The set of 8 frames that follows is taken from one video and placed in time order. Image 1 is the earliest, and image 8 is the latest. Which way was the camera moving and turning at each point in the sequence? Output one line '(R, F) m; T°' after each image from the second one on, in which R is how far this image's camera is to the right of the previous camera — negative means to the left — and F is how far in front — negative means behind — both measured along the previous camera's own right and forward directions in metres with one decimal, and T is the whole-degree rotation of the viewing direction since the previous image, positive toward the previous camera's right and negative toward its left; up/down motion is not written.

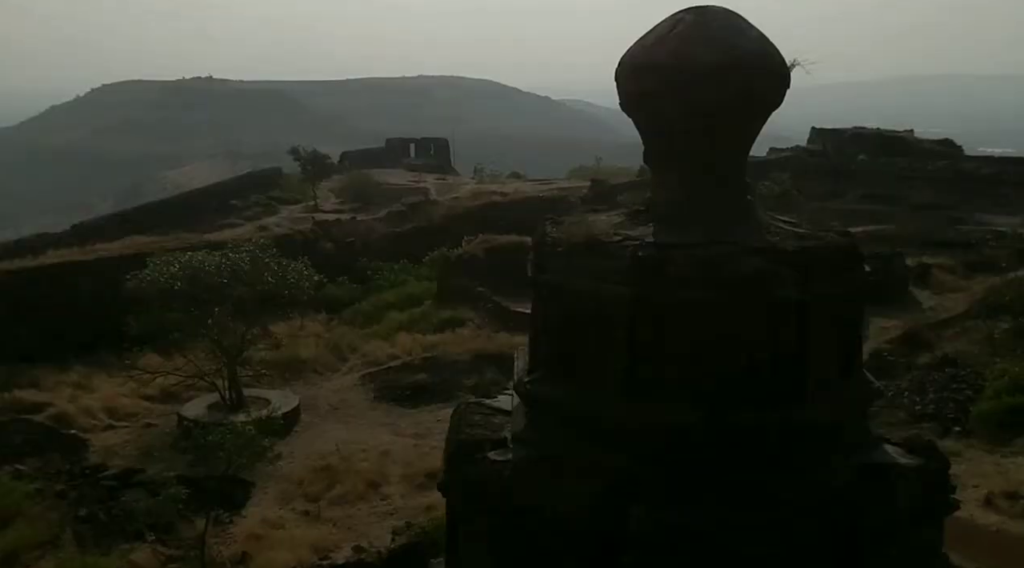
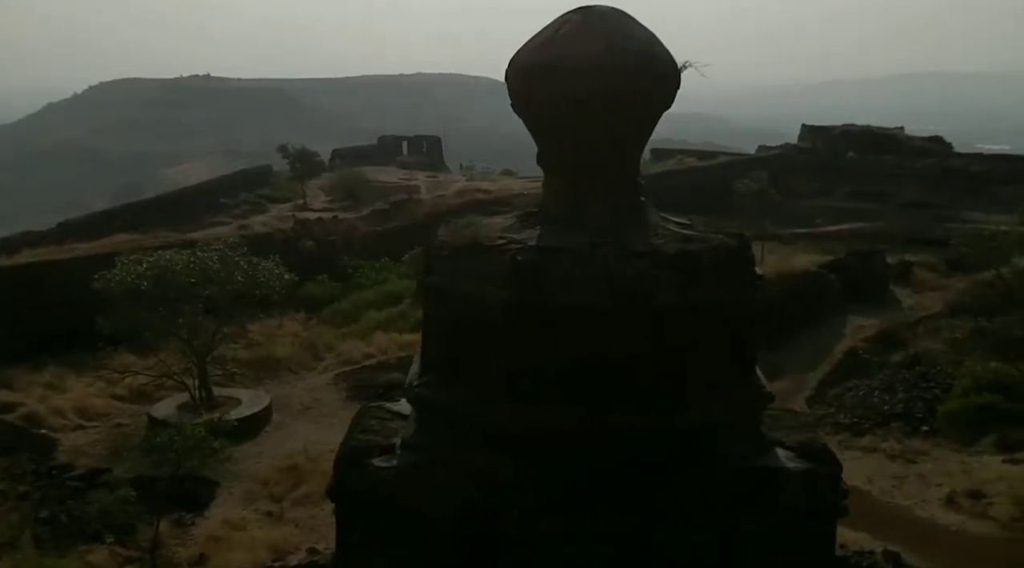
(+0.5, 0.0) m; 0°
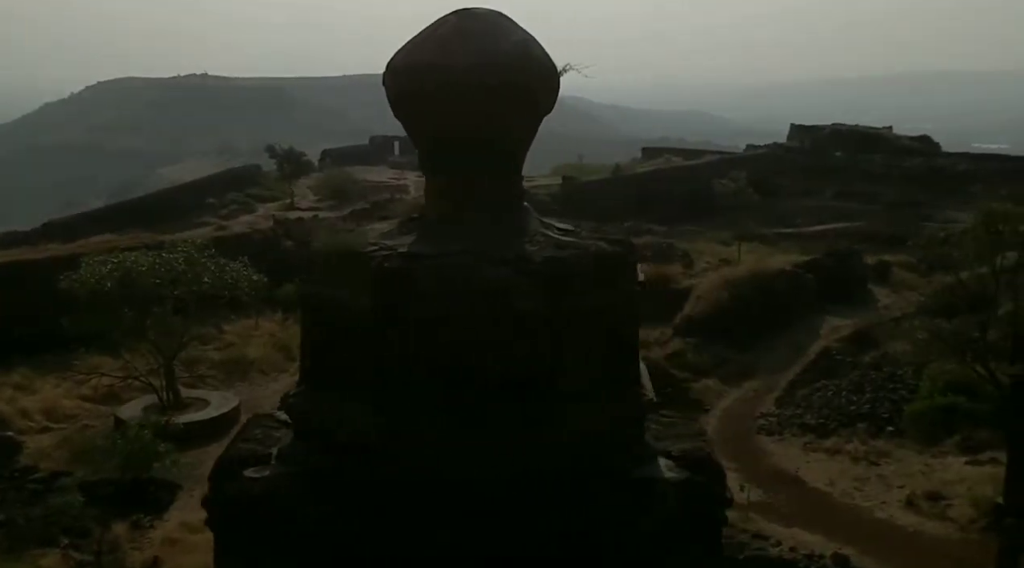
(+0.5, +0.1) m; 0°
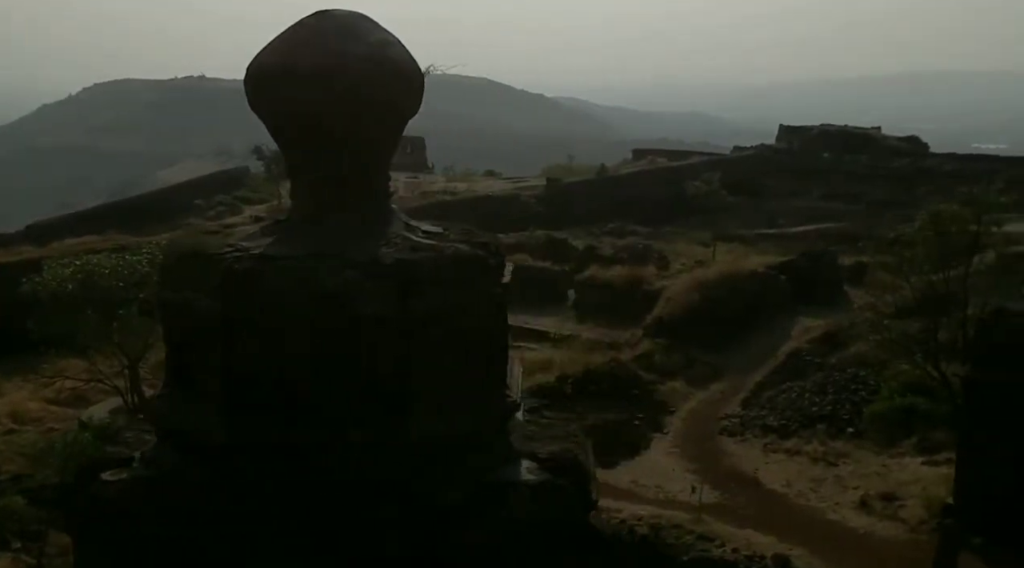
(+0.6, 0.0) m; 0°
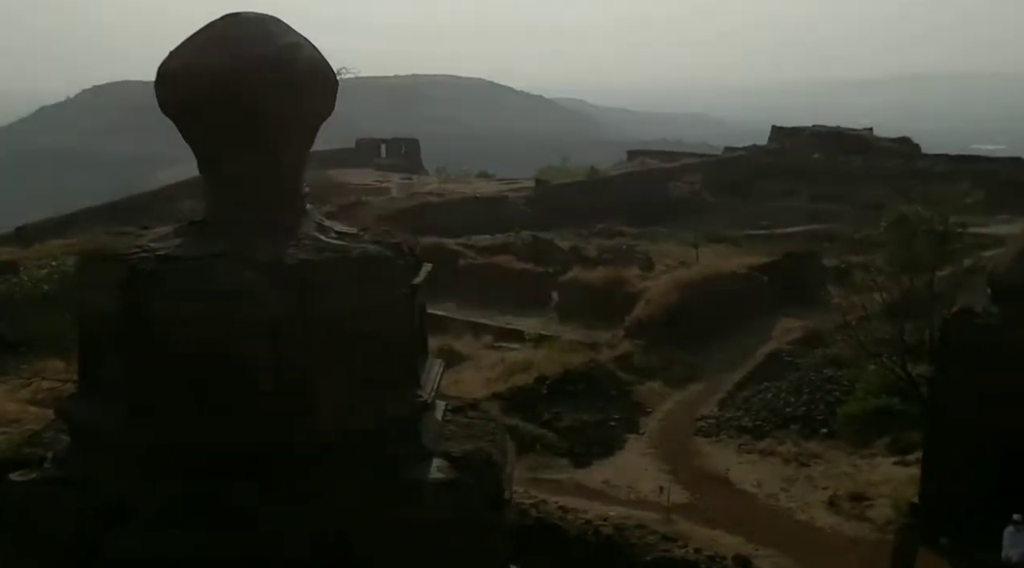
(+0.4, 0.0) m; 0°
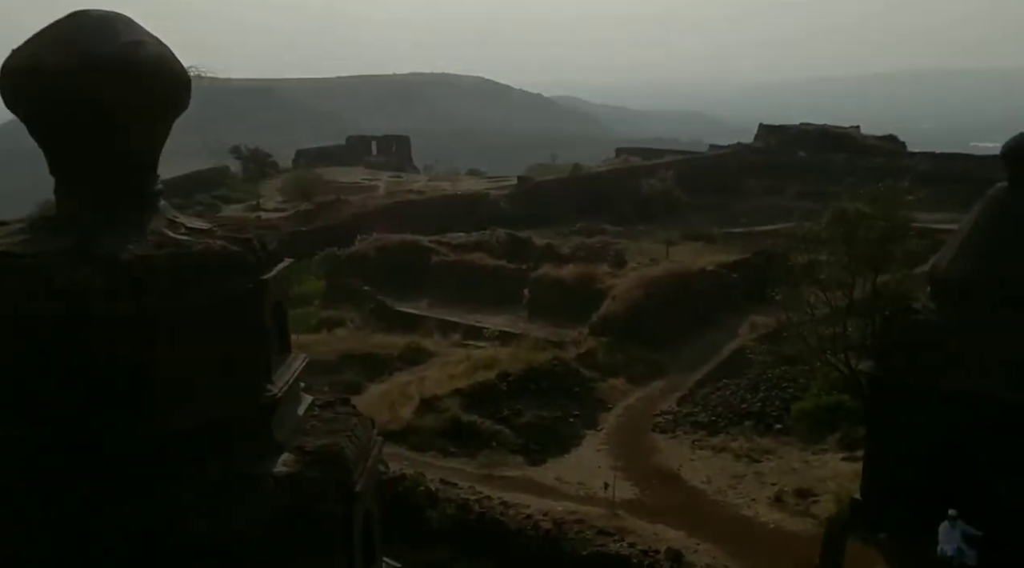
(+0.7, 0.0) m; 0°
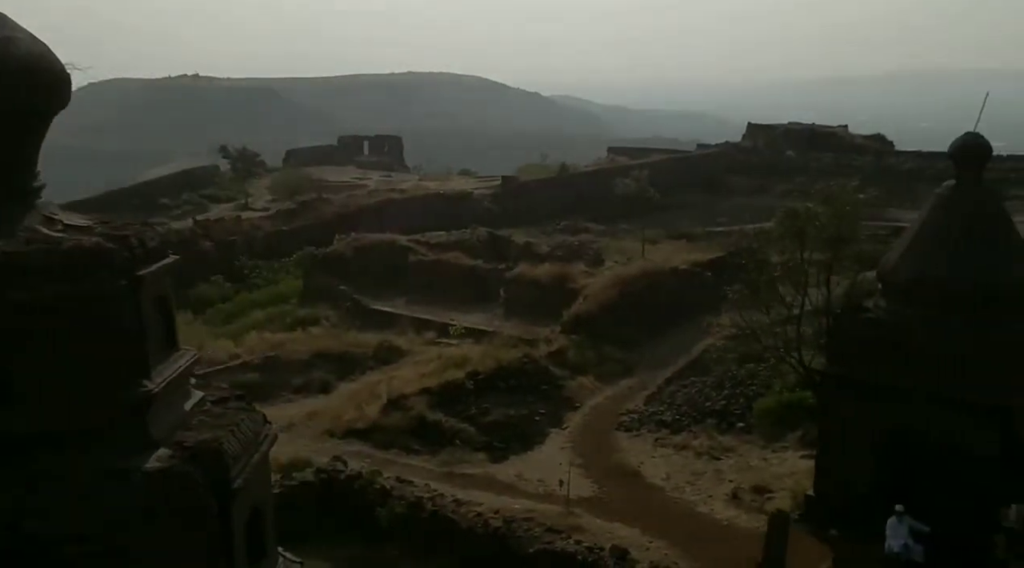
(+0.6, 0.0) m; 0°
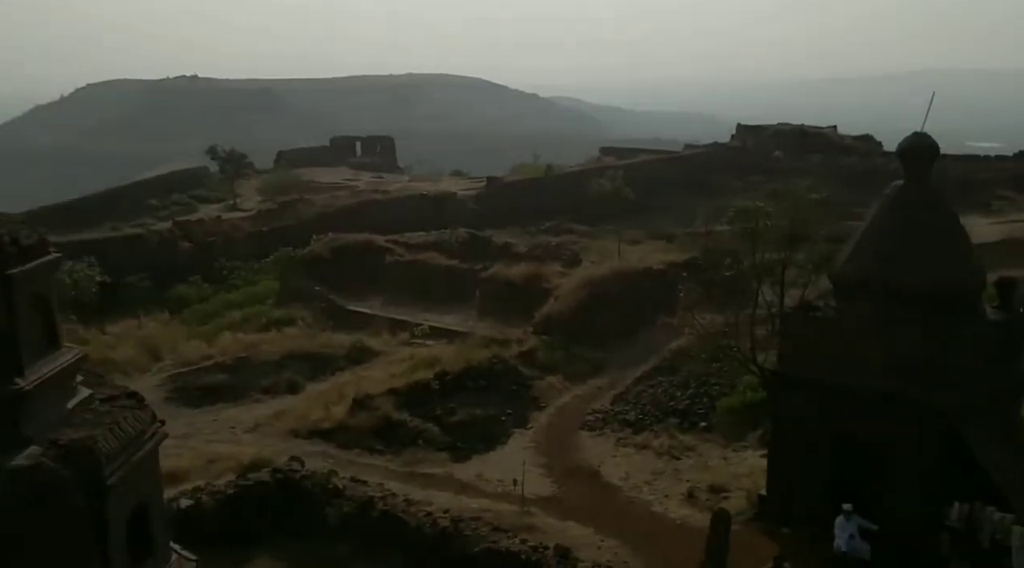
(+0.6, 0.0) m; 0°
